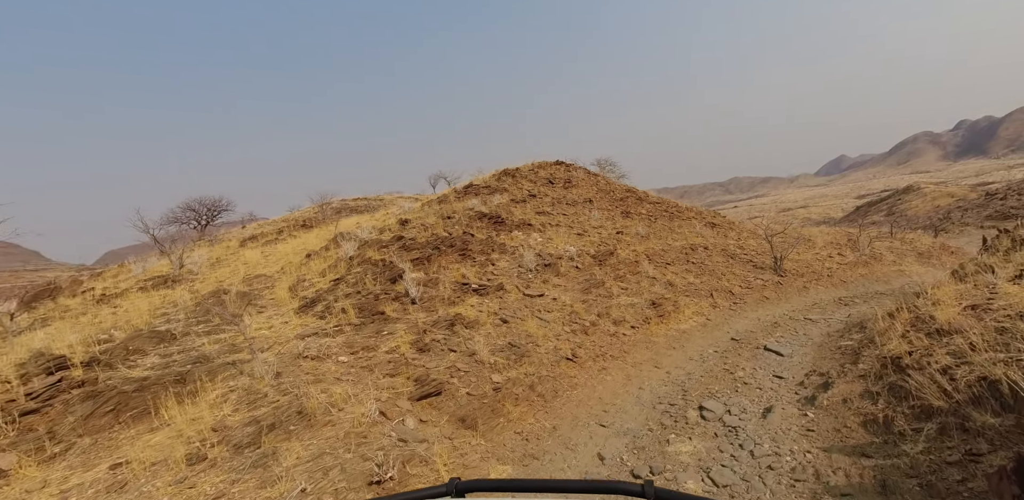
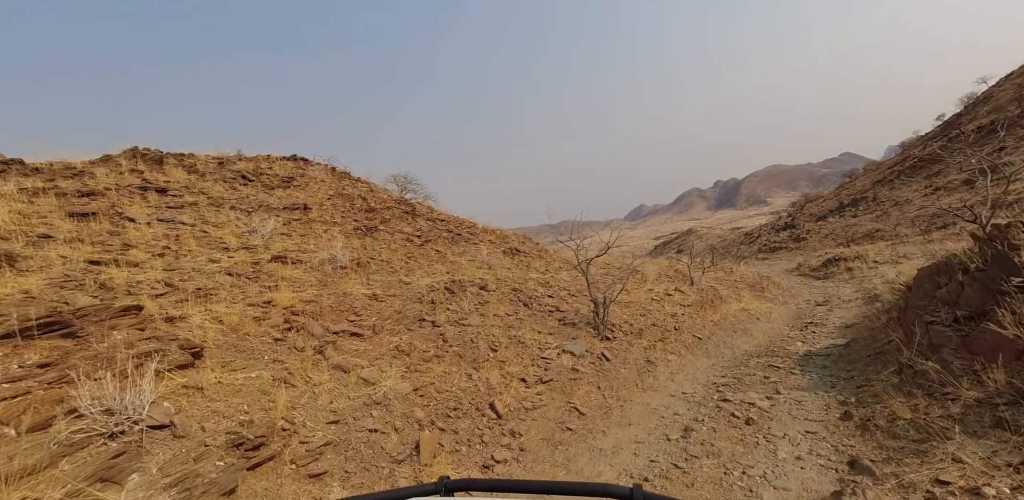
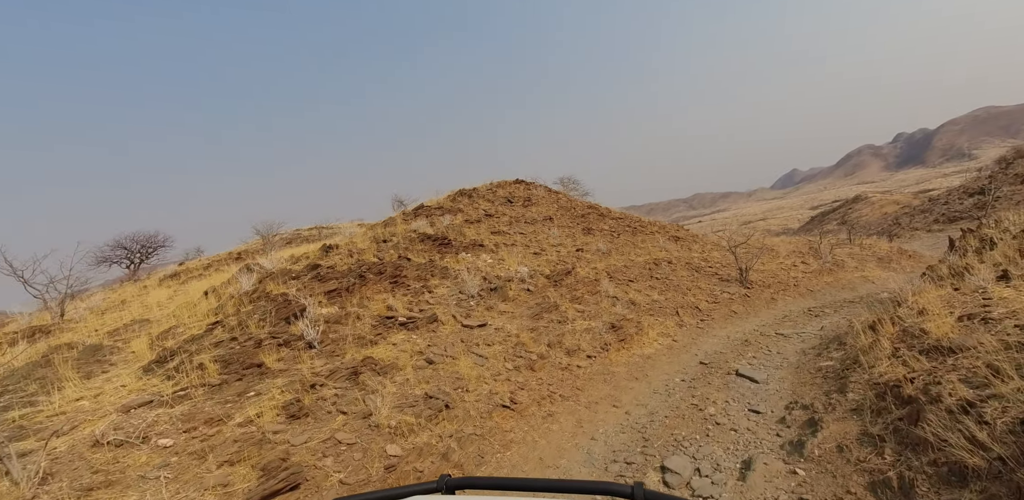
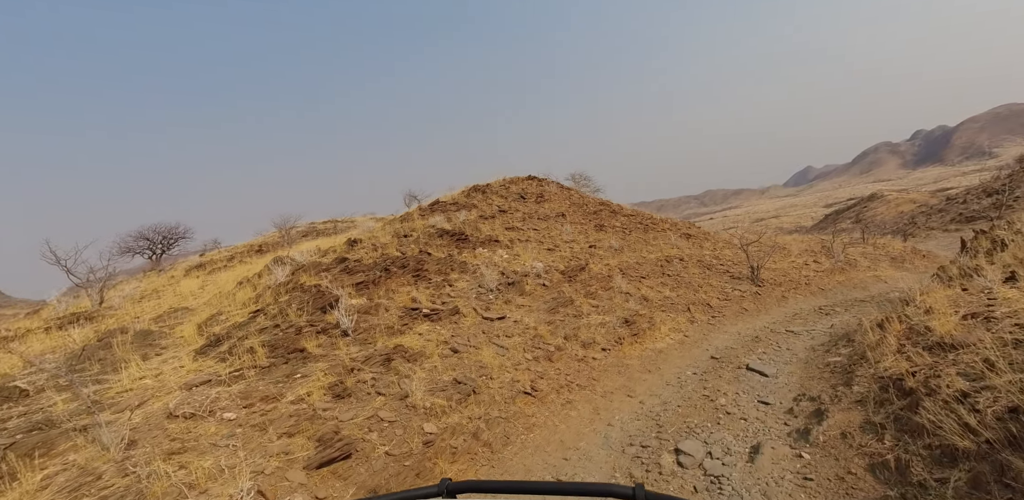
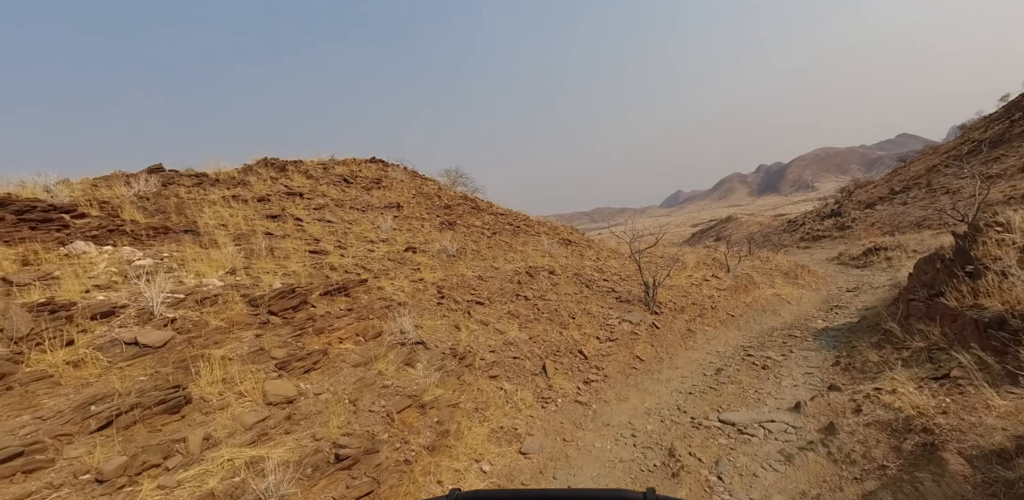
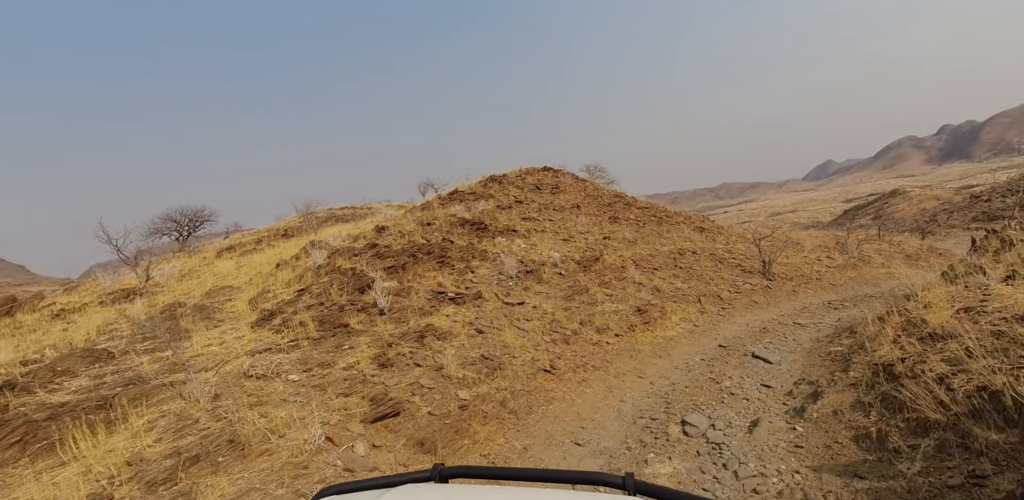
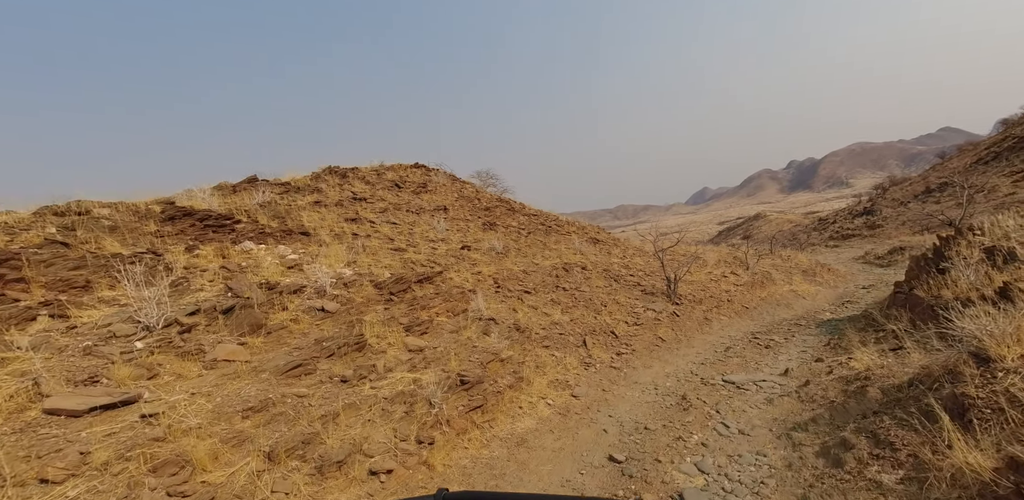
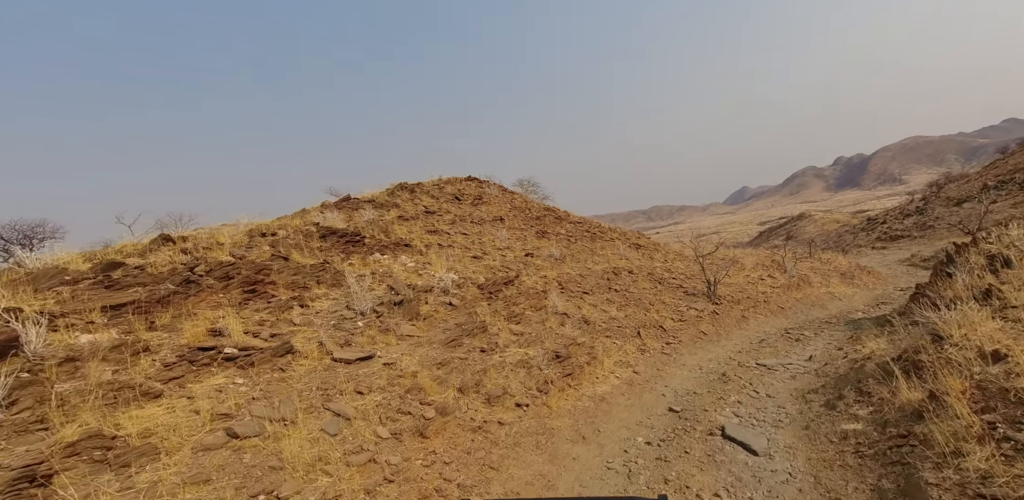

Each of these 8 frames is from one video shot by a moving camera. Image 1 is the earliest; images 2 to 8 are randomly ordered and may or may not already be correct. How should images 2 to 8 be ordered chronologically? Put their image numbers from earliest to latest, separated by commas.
6, 4, 3, 8, 7, 5, 2
